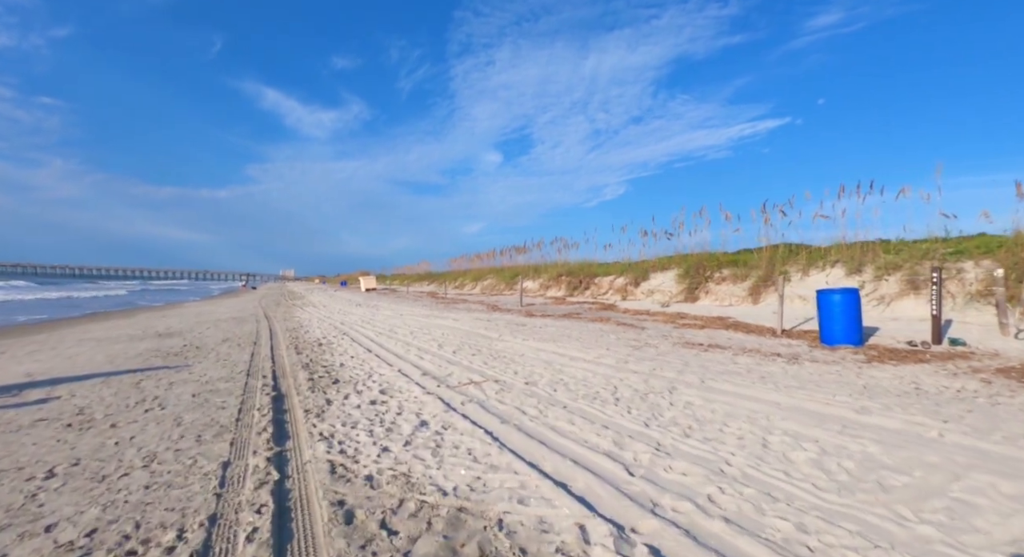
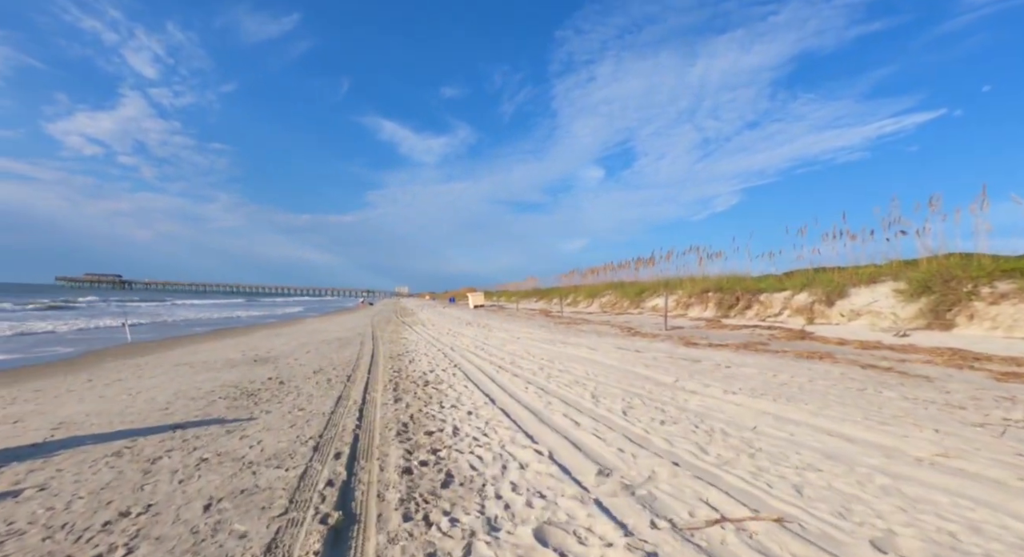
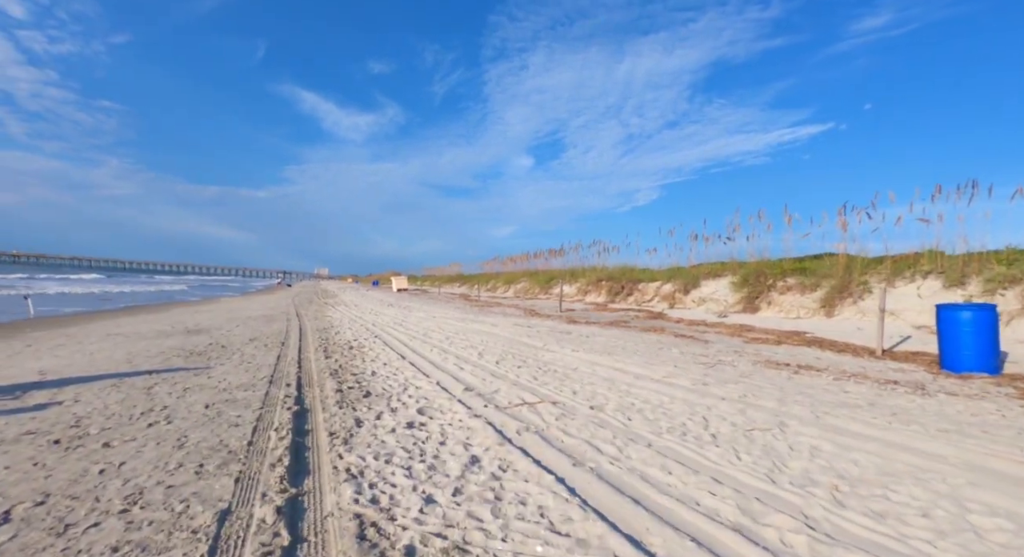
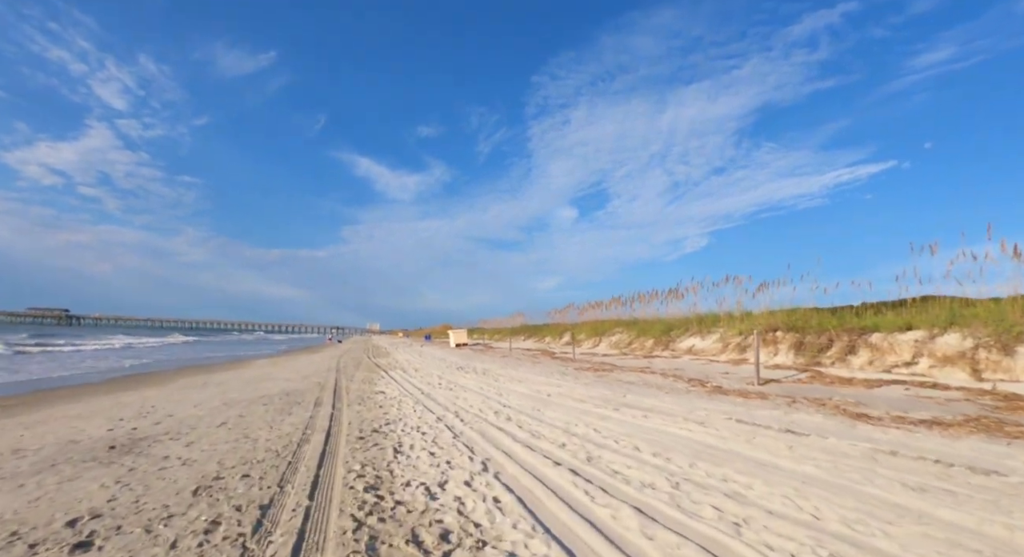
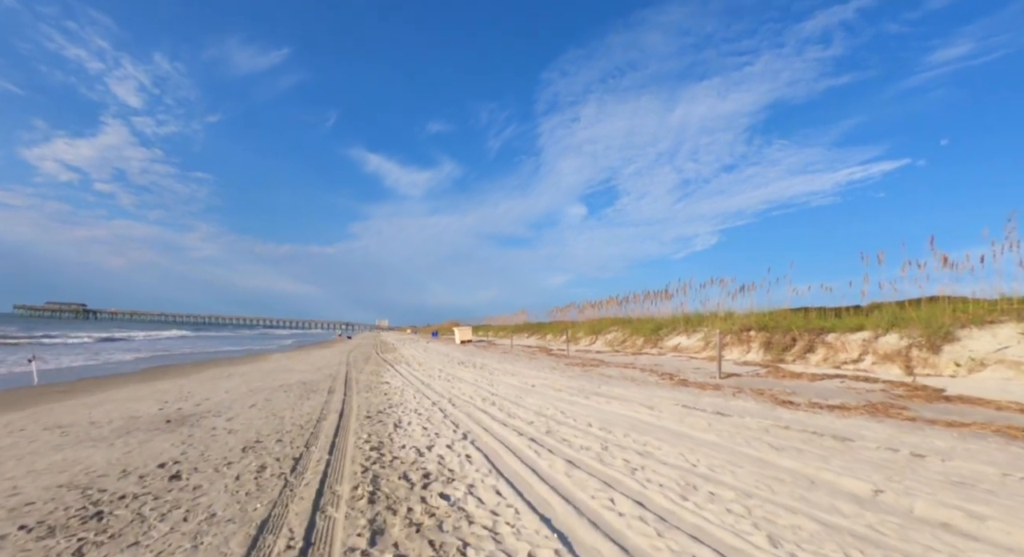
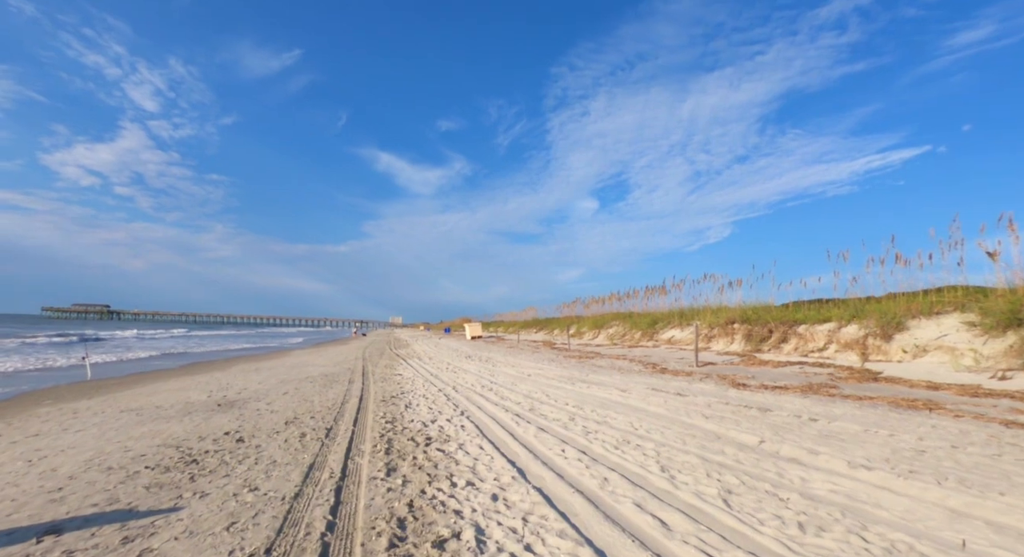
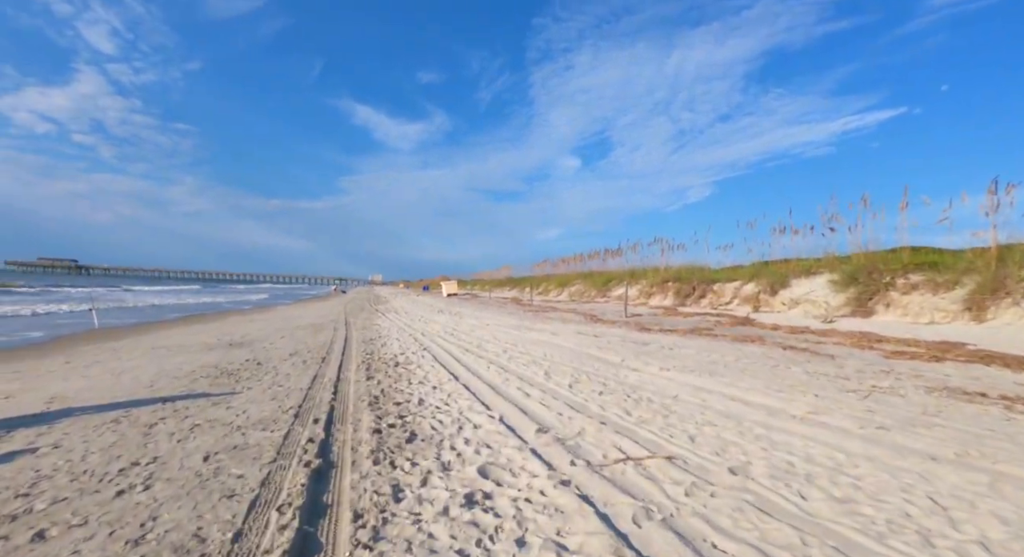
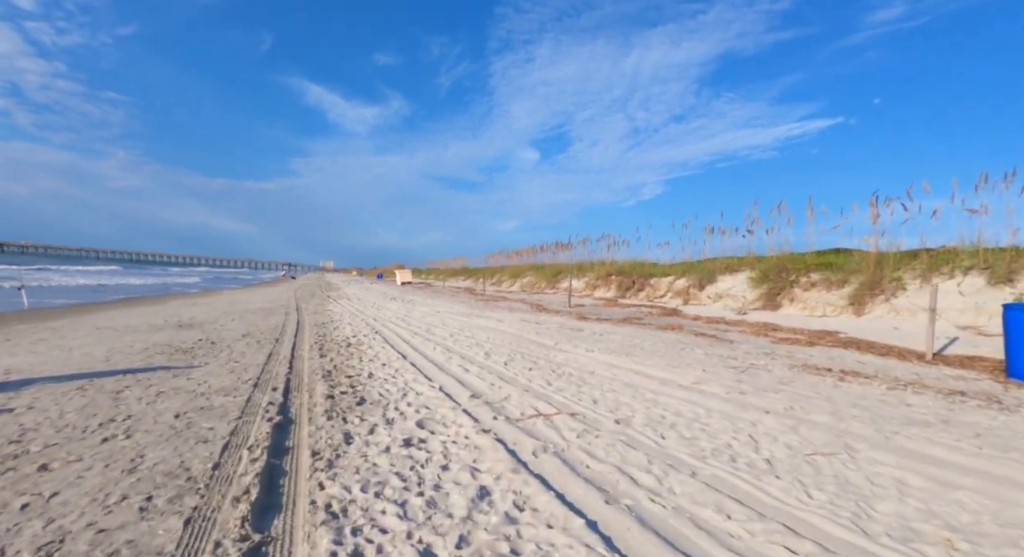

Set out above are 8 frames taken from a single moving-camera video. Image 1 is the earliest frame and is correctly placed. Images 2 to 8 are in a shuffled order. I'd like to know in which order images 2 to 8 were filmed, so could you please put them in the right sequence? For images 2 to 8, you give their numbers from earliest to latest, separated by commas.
3, 8, 7, 2, 6, 5, 4
